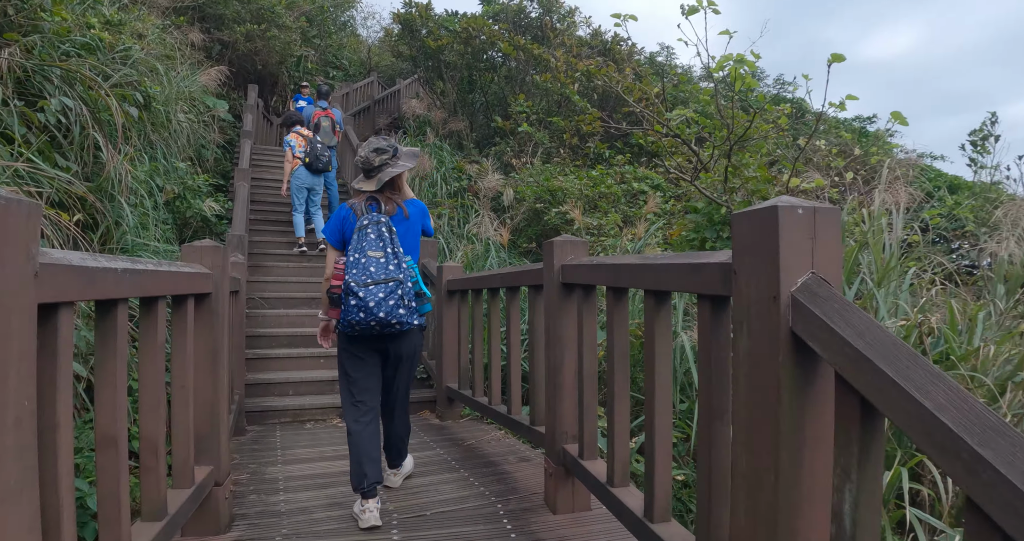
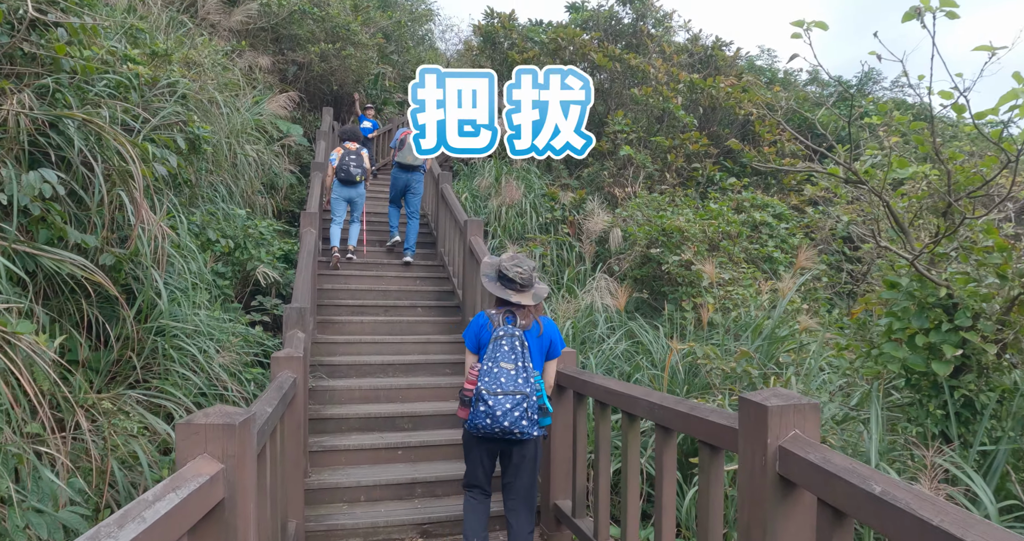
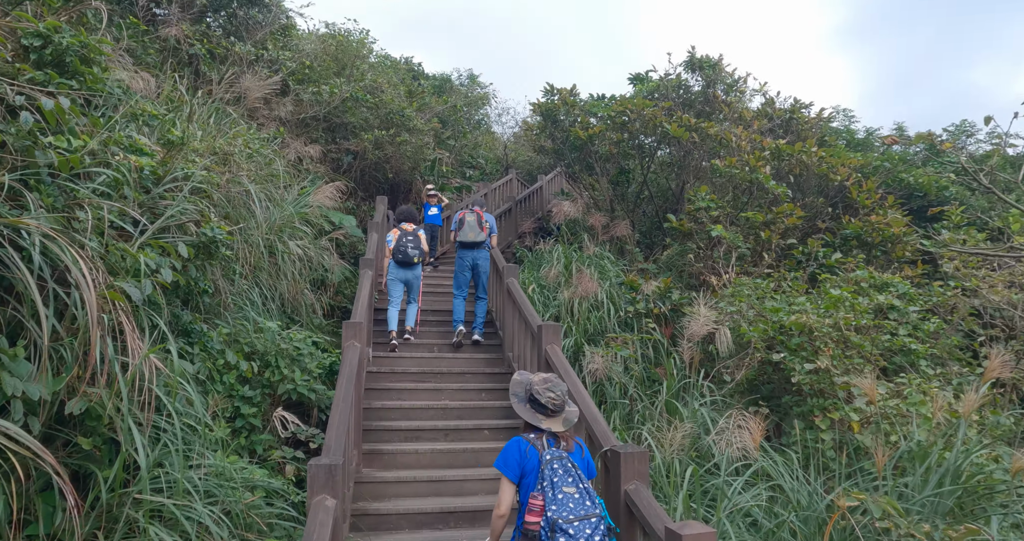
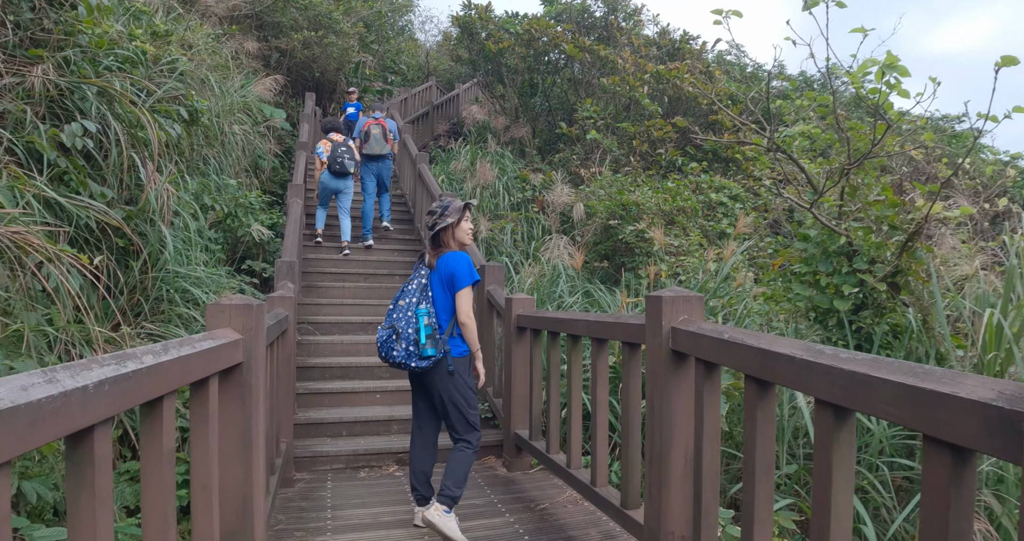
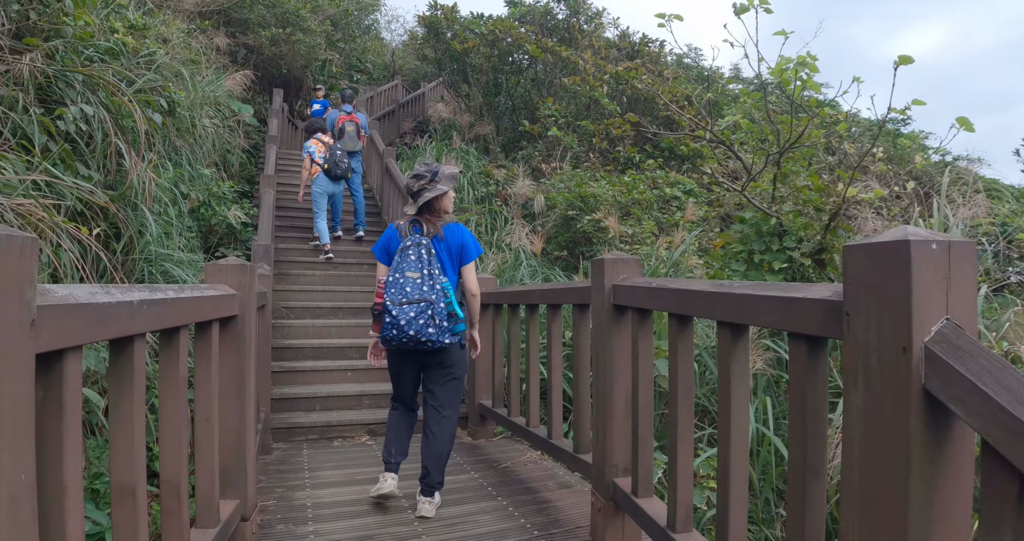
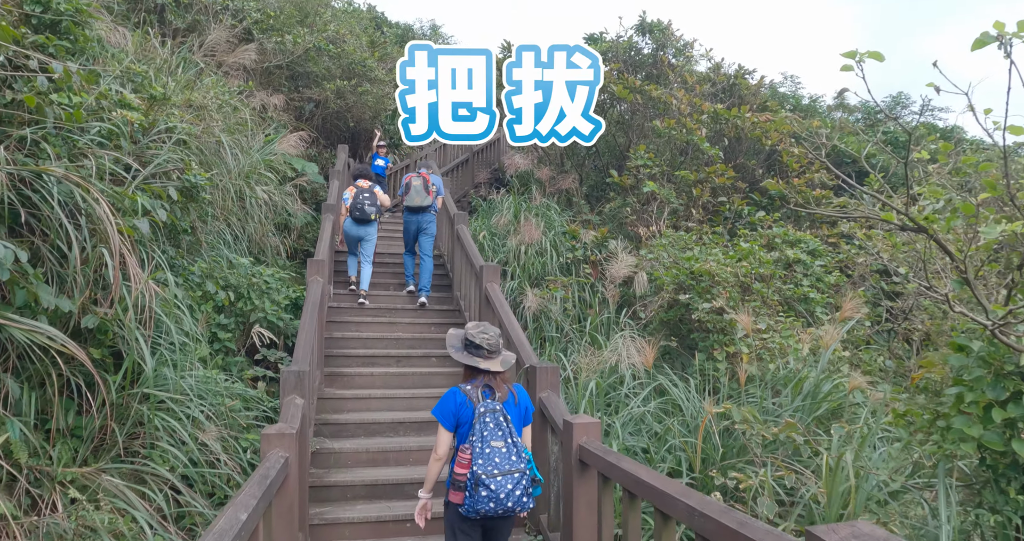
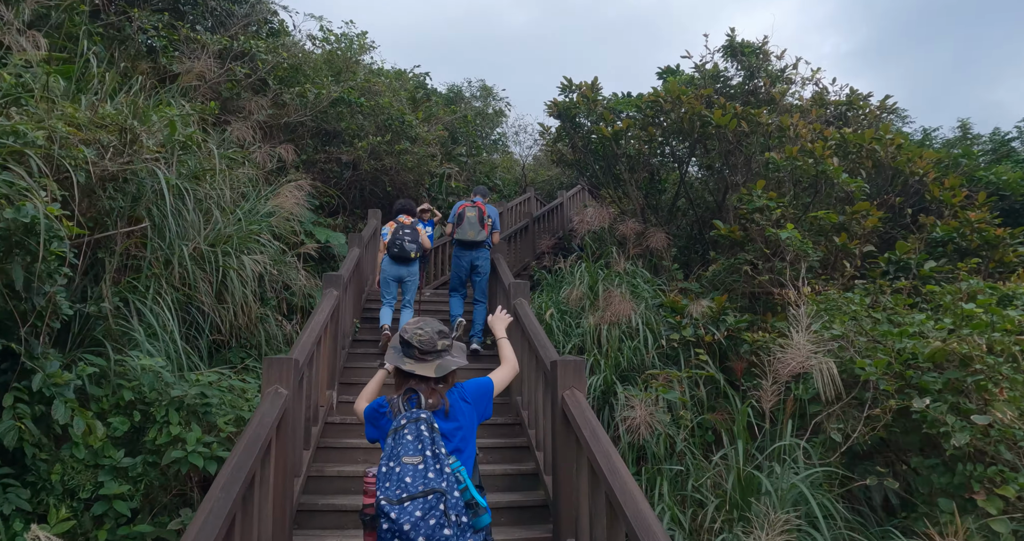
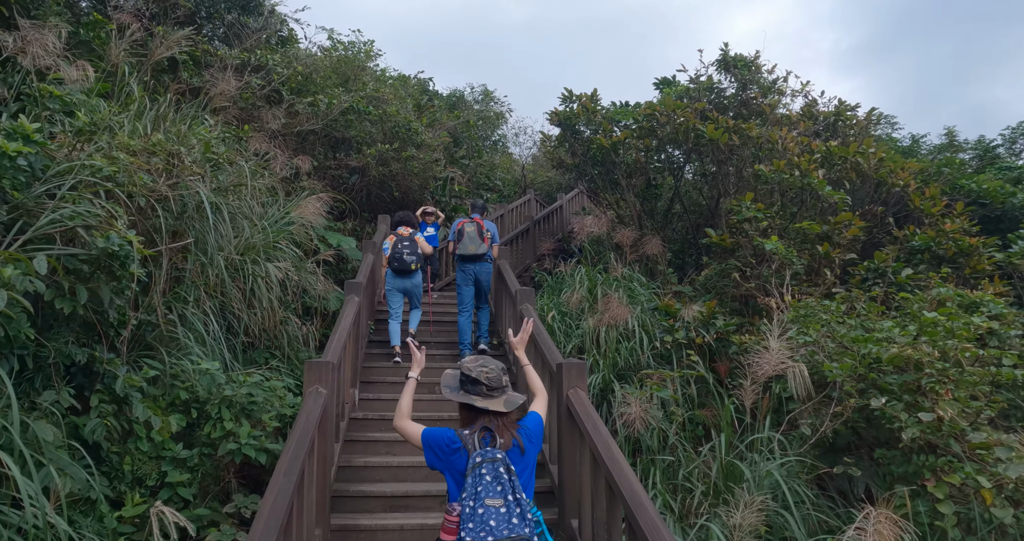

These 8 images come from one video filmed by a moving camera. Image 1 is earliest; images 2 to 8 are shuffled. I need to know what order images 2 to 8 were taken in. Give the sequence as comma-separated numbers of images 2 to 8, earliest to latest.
5, 4, 2, 6, 3, 8, 7
